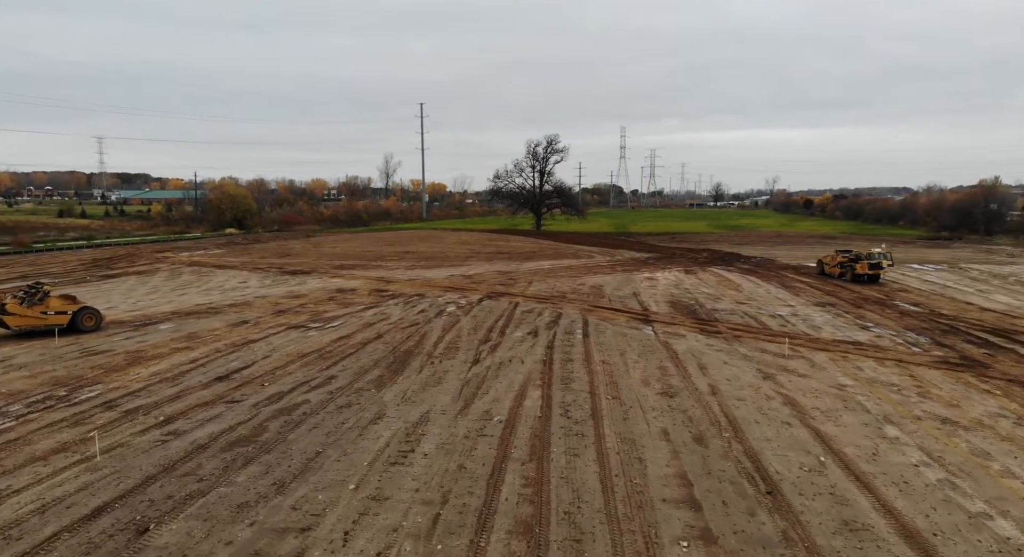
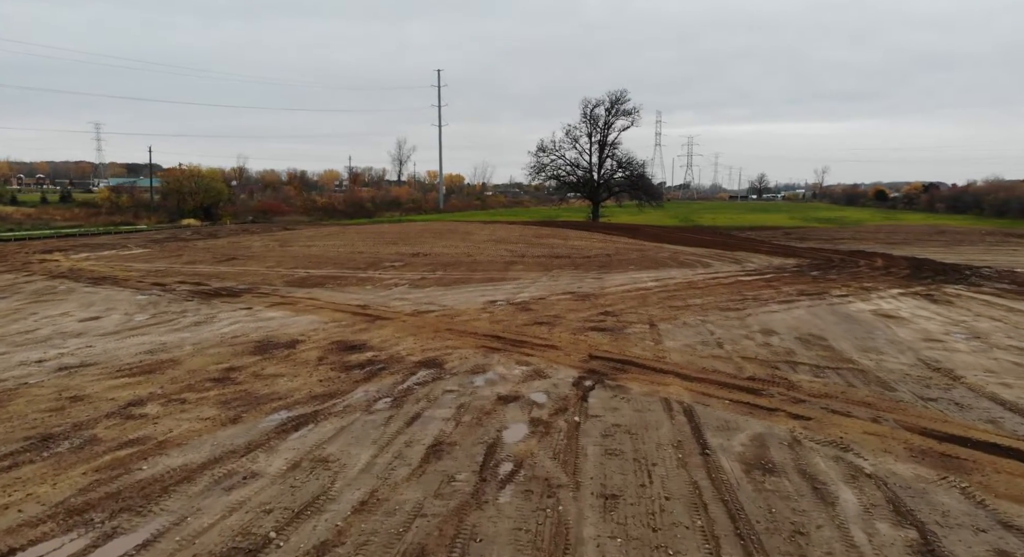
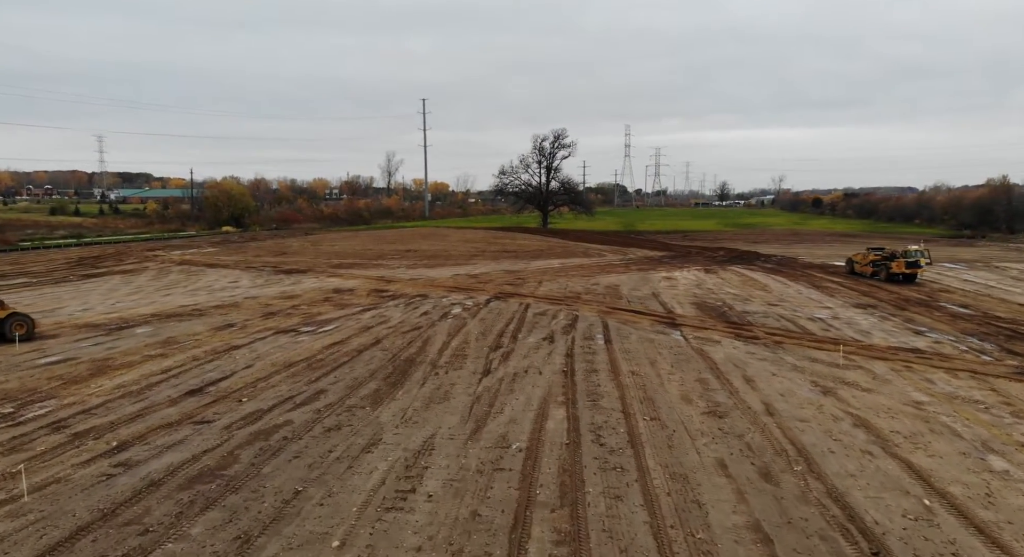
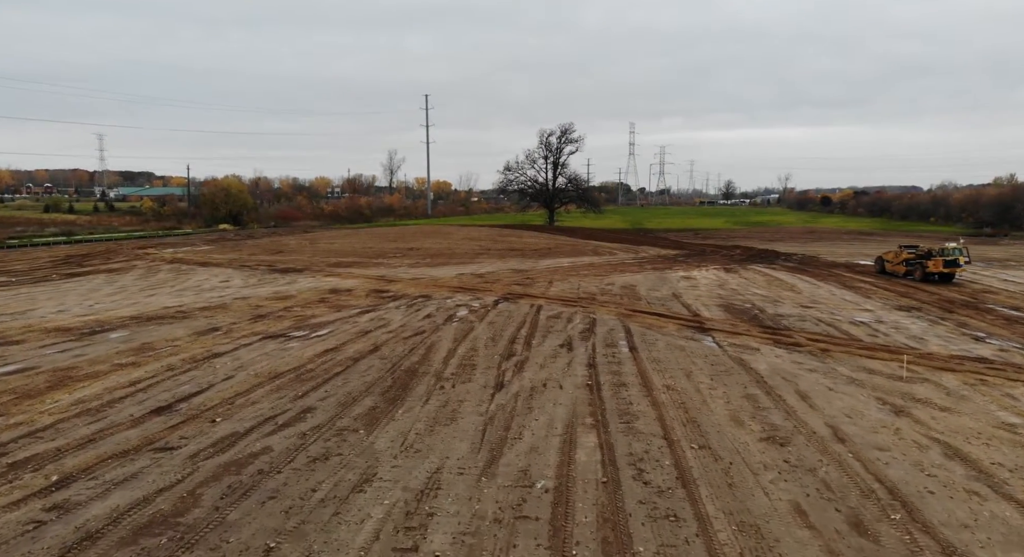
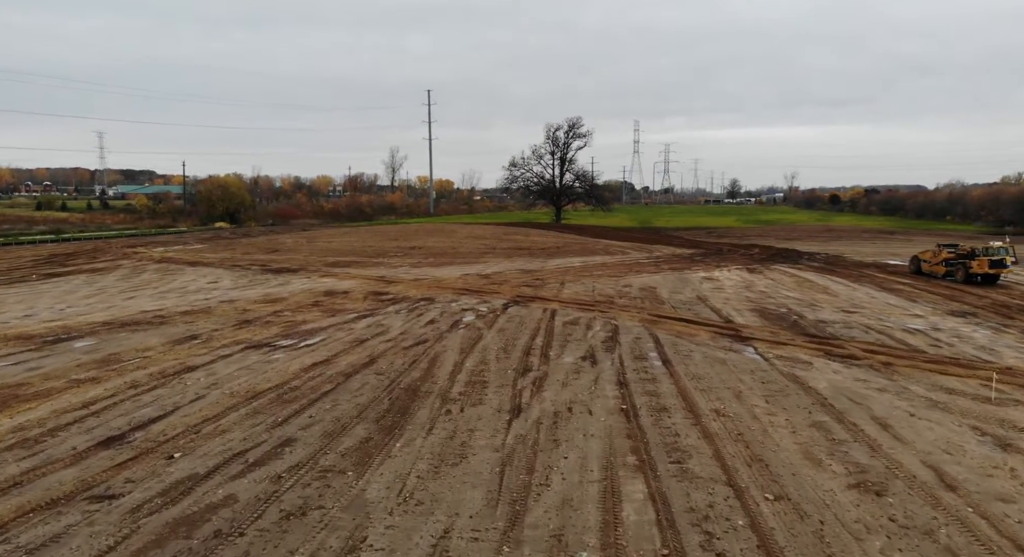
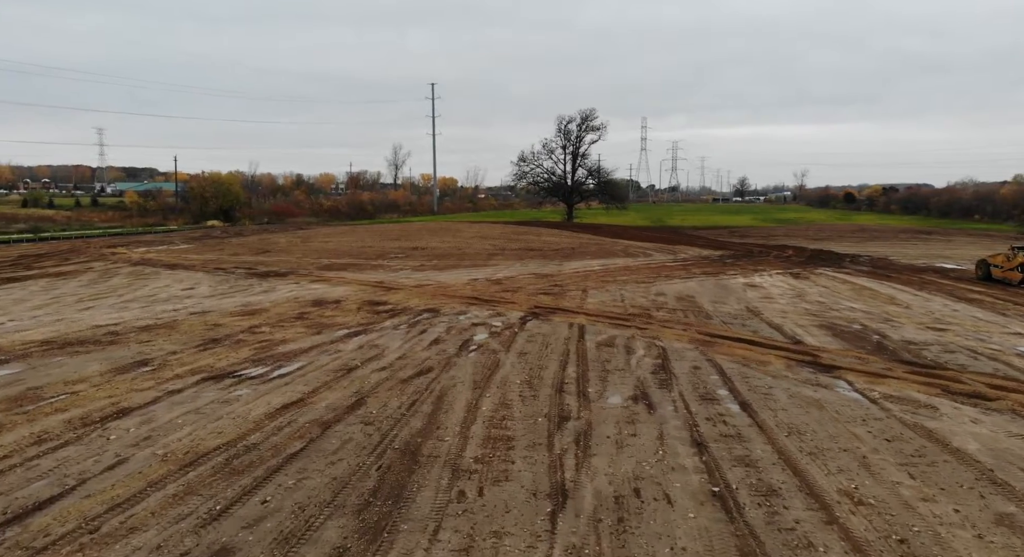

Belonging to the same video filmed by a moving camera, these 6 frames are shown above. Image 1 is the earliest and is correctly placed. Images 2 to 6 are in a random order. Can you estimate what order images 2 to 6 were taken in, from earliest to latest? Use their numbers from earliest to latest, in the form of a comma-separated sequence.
3, 4, 5, 6, 2
